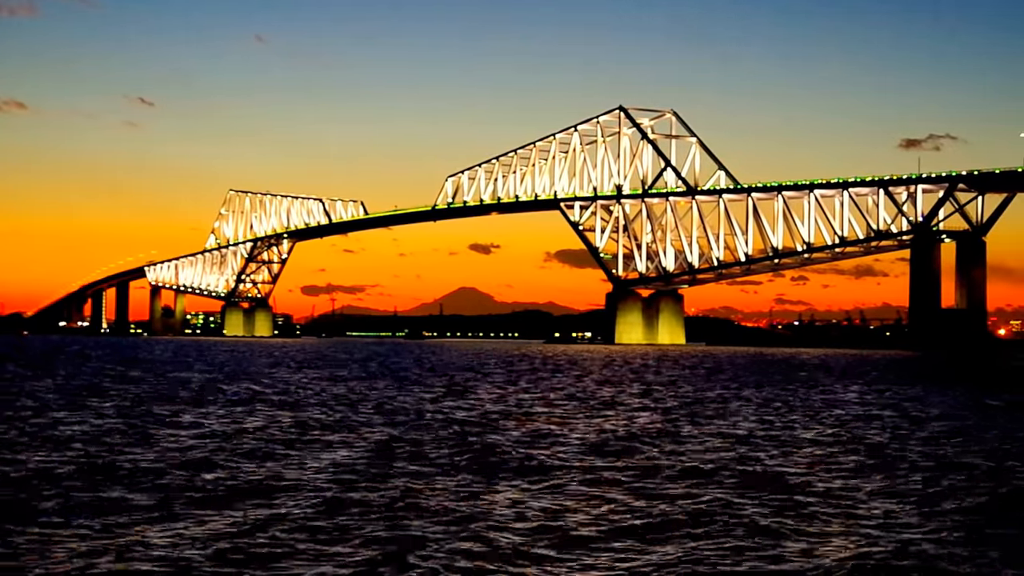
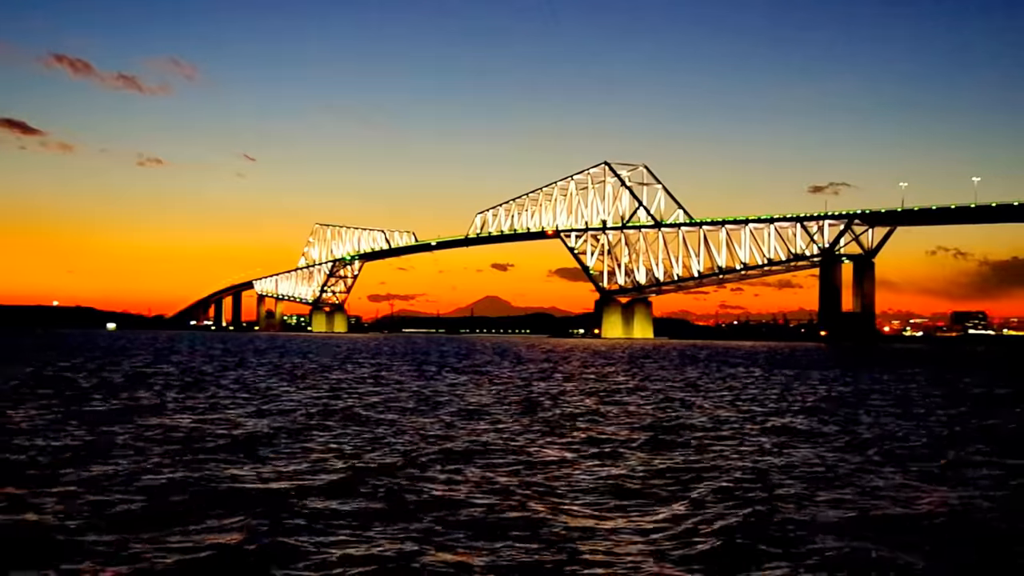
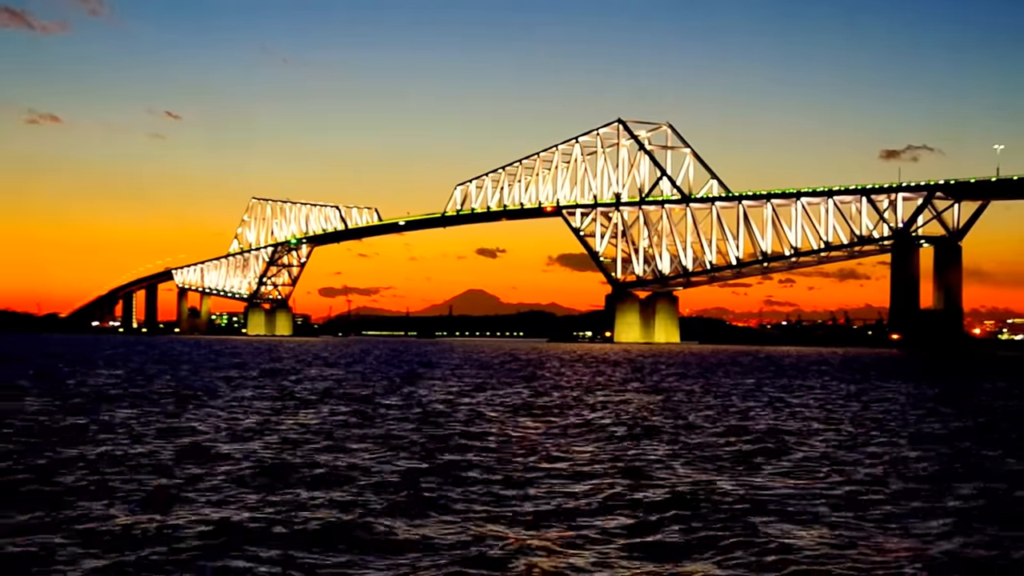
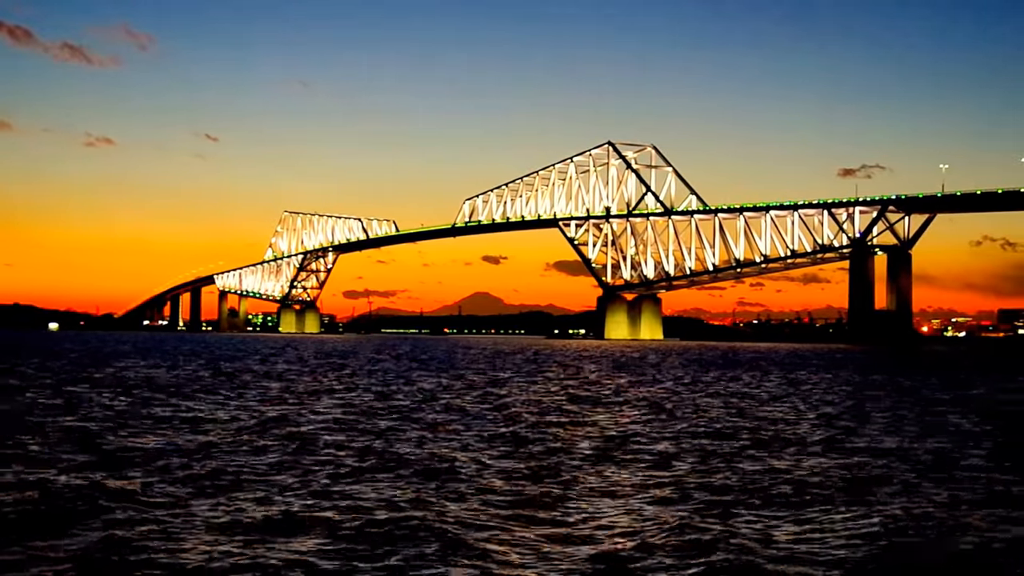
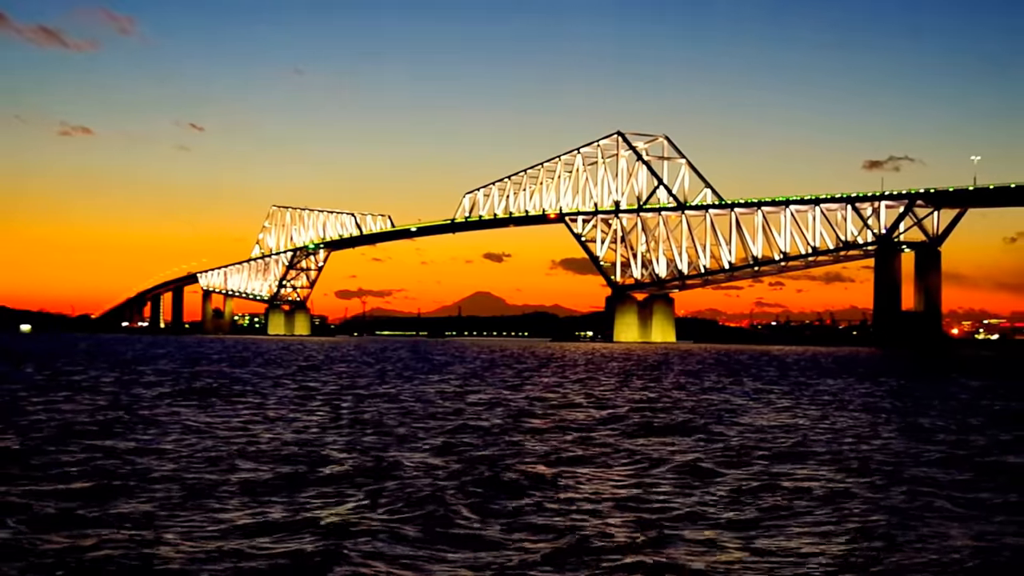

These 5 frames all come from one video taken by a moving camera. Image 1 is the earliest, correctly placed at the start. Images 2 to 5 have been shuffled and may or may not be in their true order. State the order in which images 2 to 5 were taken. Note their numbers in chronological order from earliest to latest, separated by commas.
3, 5, 4, 2
